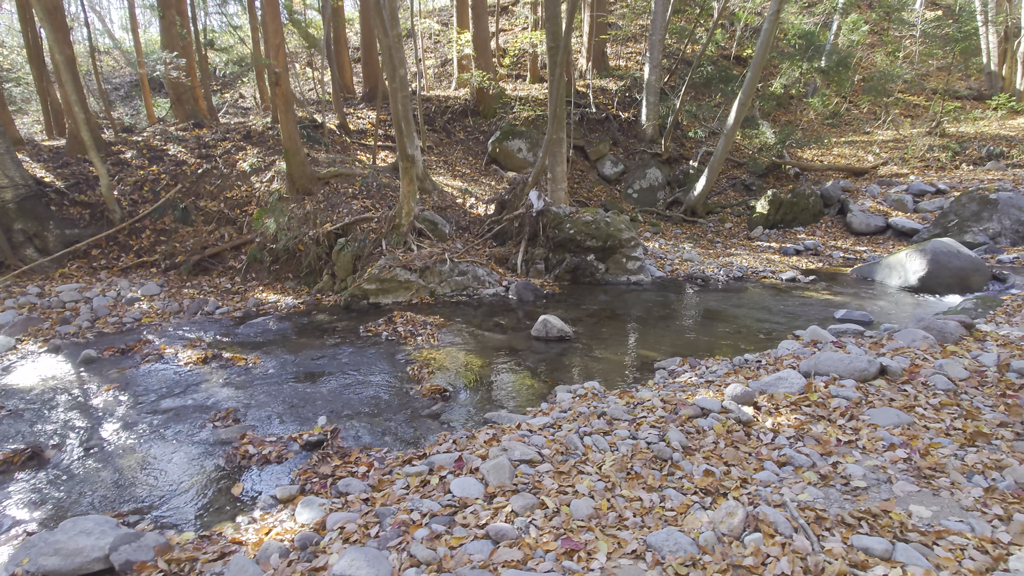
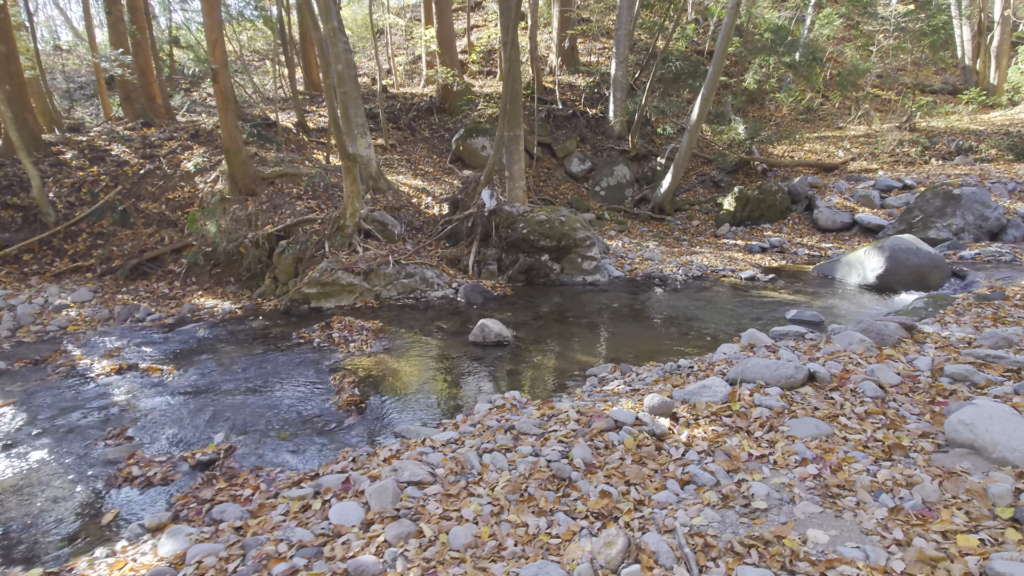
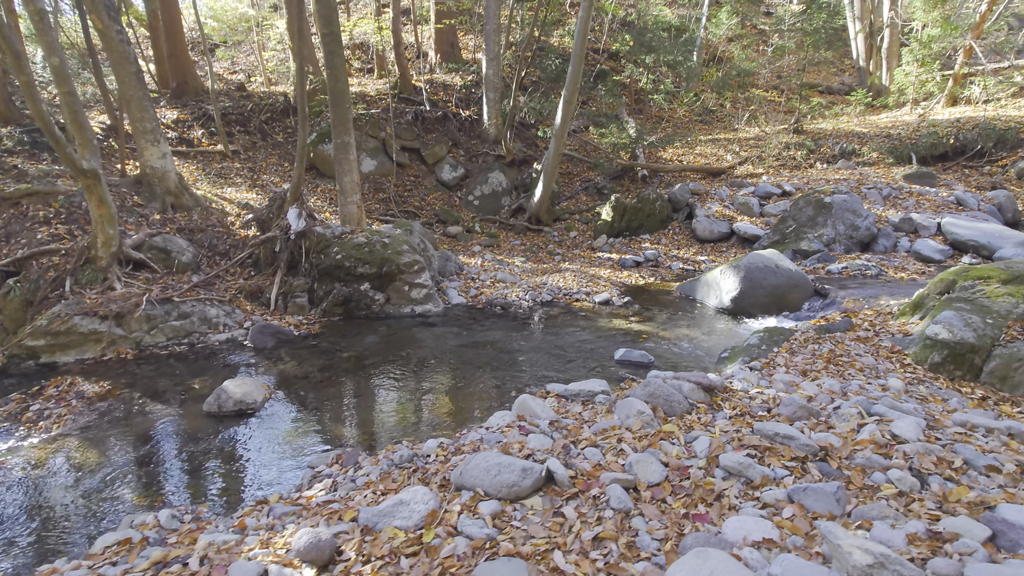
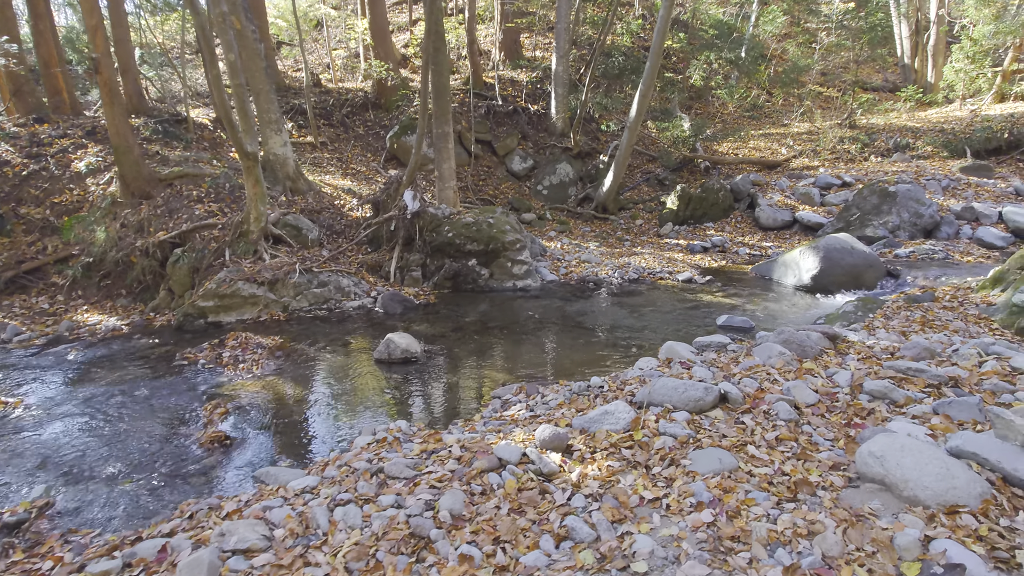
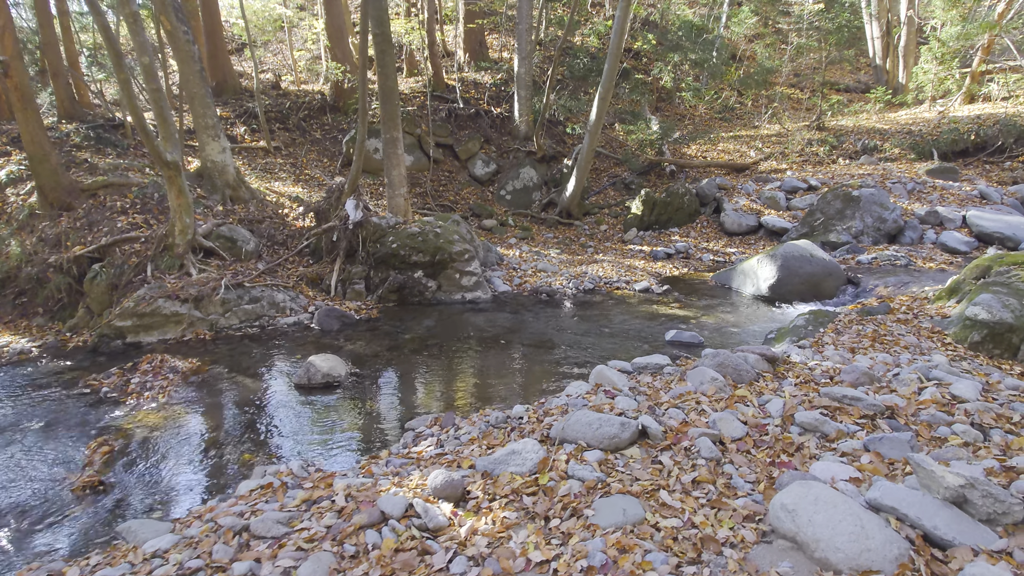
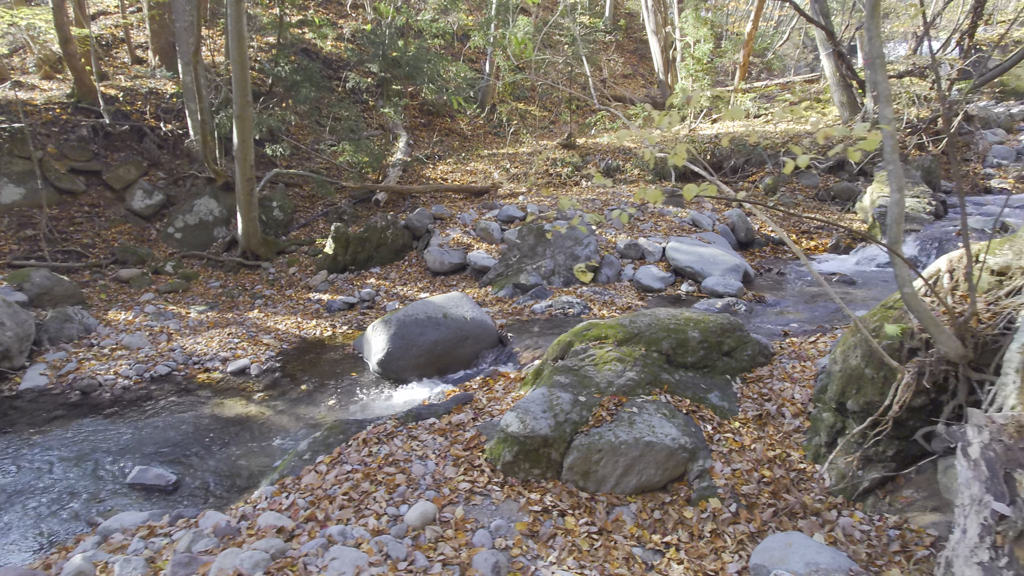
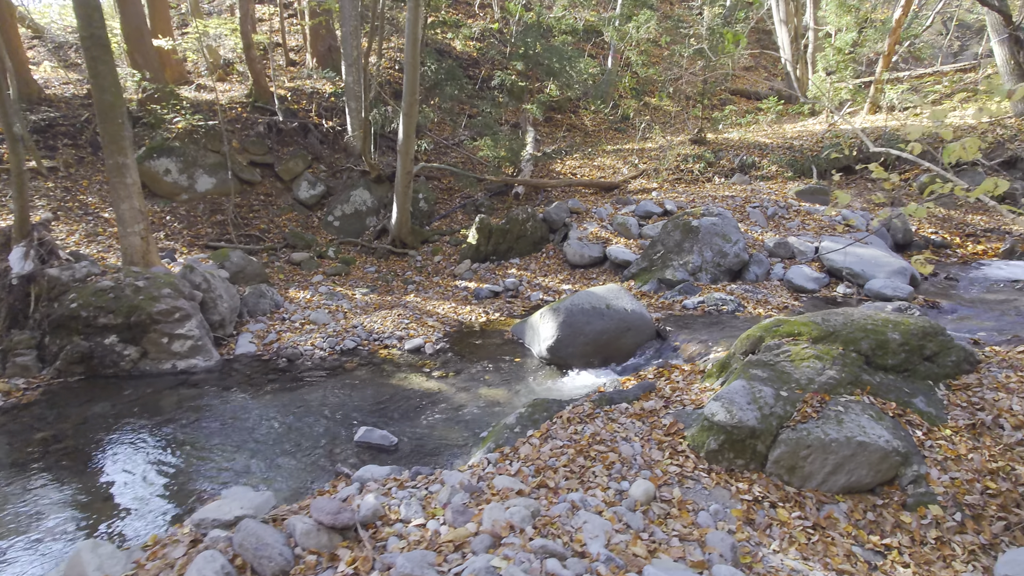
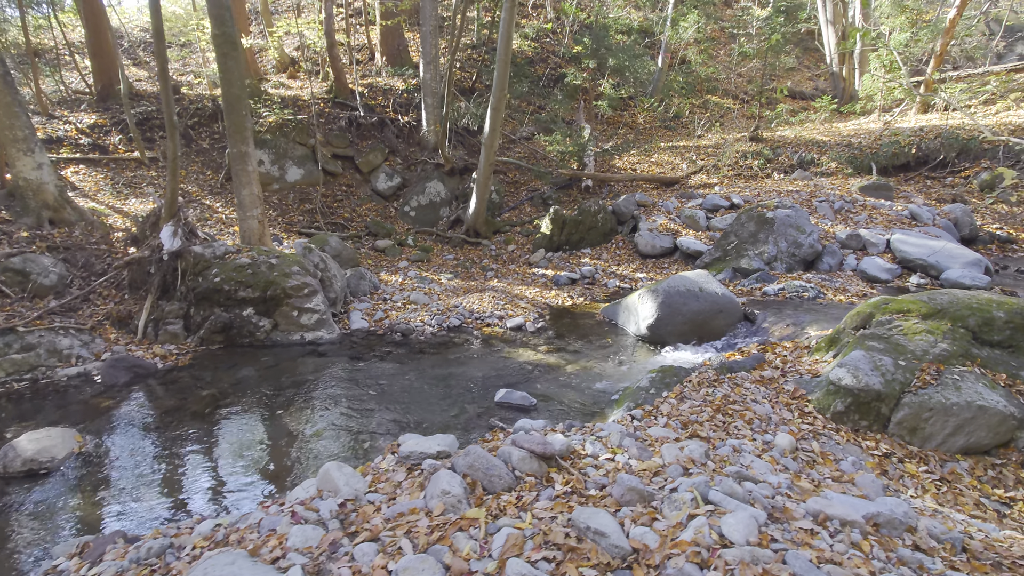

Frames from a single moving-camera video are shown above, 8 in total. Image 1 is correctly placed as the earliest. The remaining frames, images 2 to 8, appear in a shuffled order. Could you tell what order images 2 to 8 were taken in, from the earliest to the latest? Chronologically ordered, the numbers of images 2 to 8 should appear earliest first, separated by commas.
2, 4, 5, 3, 8, 7, 6
